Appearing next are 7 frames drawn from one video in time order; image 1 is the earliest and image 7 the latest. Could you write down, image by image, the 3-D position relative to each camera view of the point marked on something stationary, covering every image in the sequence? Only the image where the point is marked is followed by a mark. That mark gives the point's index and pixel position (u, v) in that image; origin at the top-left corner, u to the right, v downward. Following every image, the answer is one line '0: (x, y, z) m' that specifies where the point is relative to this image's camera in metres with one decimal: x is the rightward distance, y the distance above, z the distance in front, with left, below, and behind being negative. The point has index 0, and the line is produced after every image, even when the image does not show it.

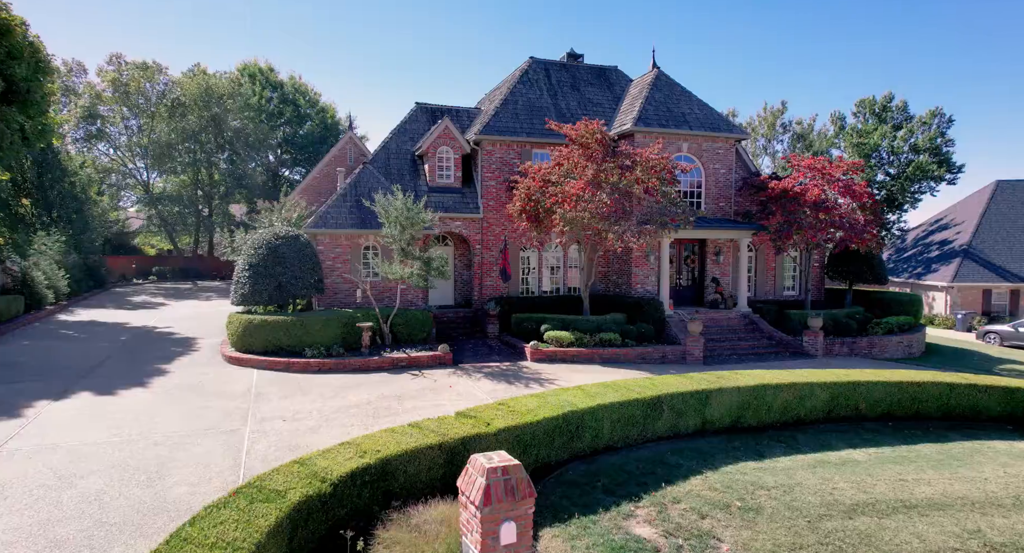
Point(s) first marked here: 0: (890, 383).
0: (+7.0, -2.0, +10.2) m
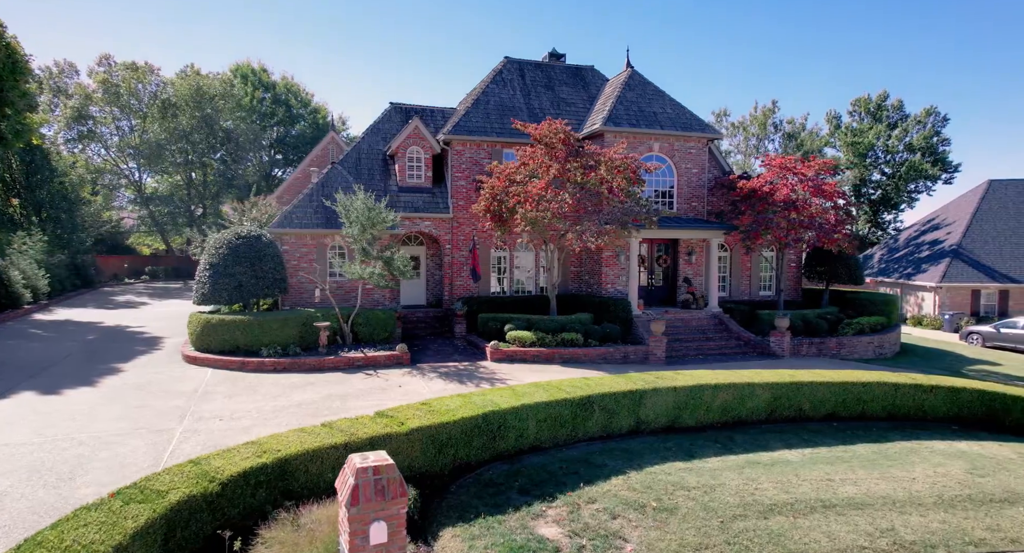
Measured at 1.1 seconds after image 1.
0: (+6.0, -2.0, +10.2) m
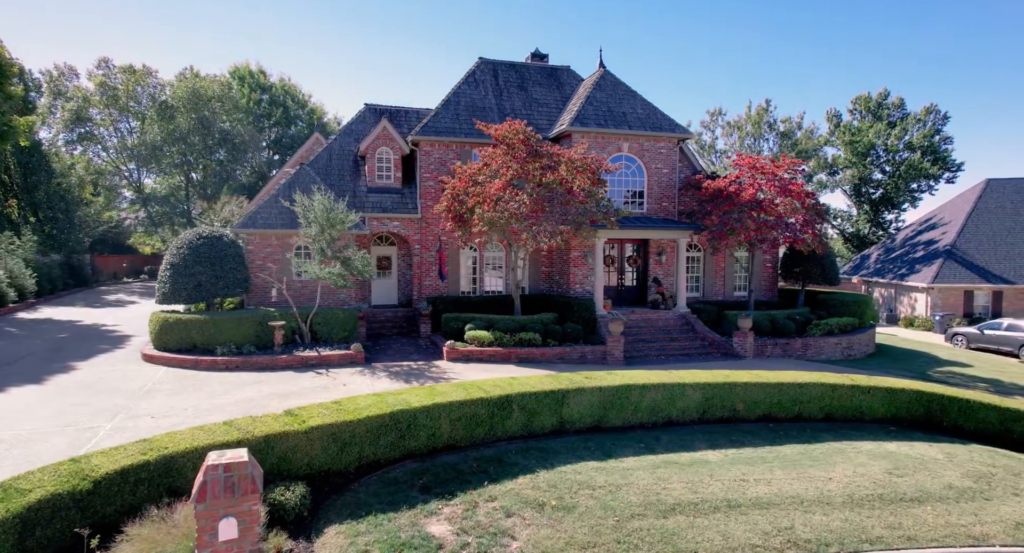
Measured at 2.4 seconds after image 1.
0: (+4.7, -2.0, +10.2) m
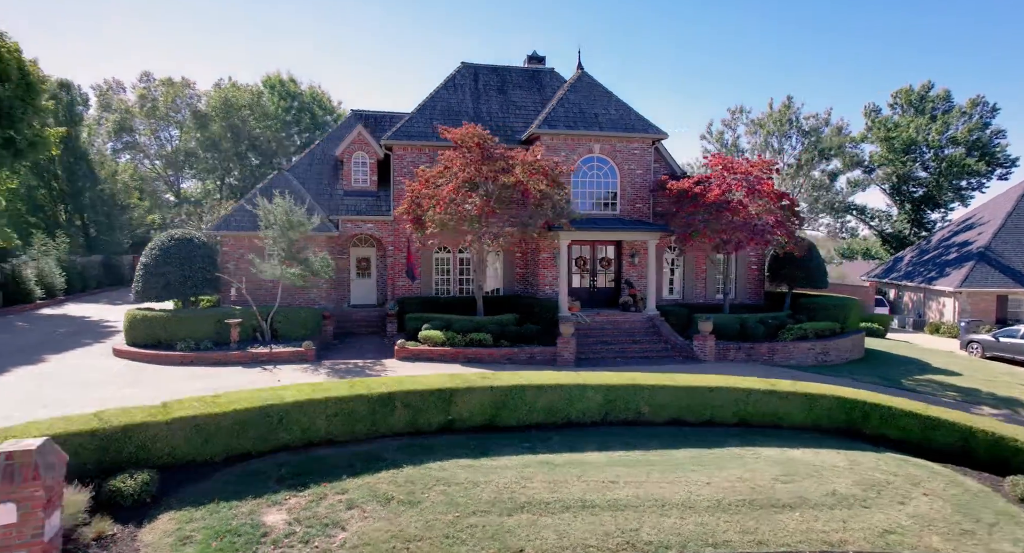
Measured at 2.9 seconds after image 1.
0: (+3.0, -2.0, +10.0) m
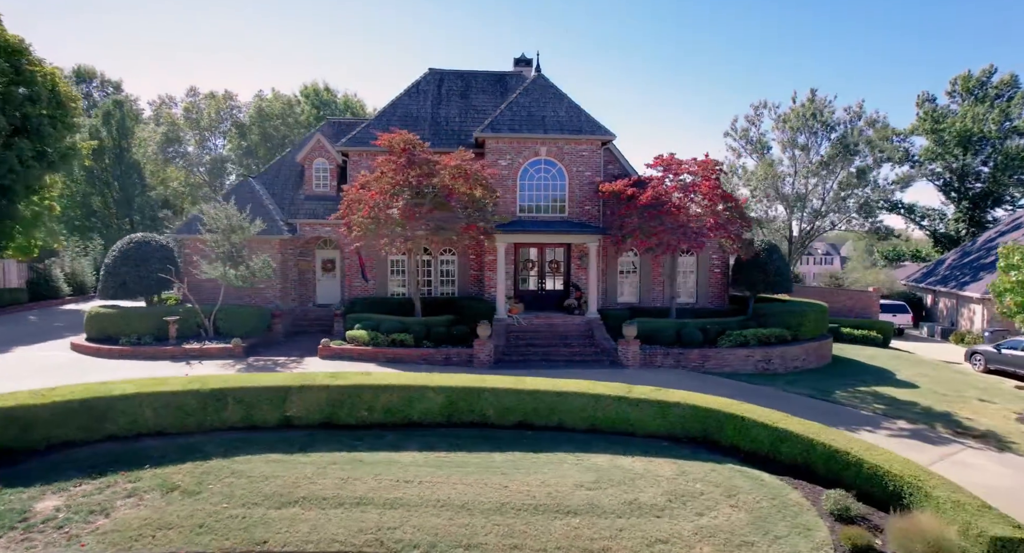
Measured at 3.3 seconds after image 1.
0: (+0.2, -2.1, +10.0) m
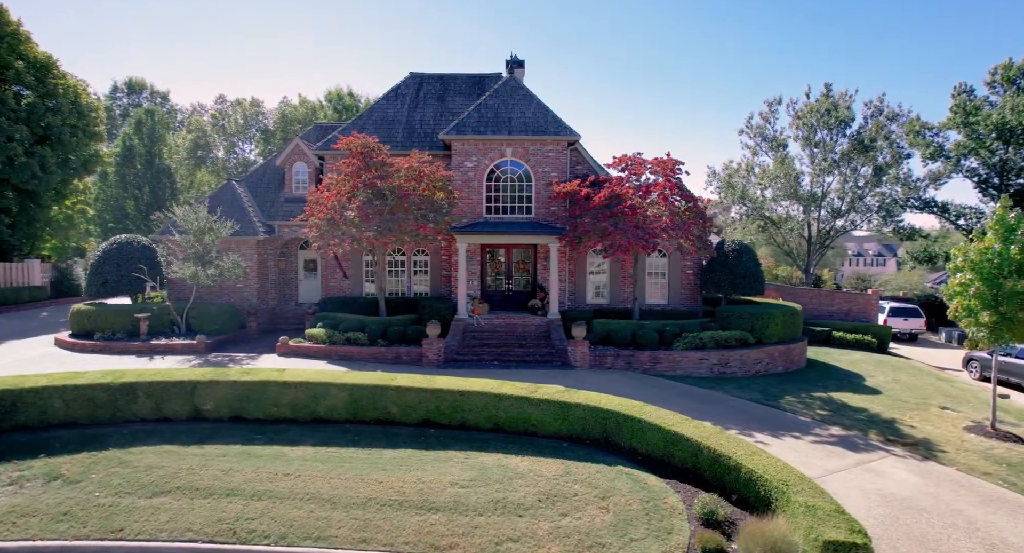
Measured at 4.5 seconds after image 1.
0: (-1.6, -2.1, +10.2) m
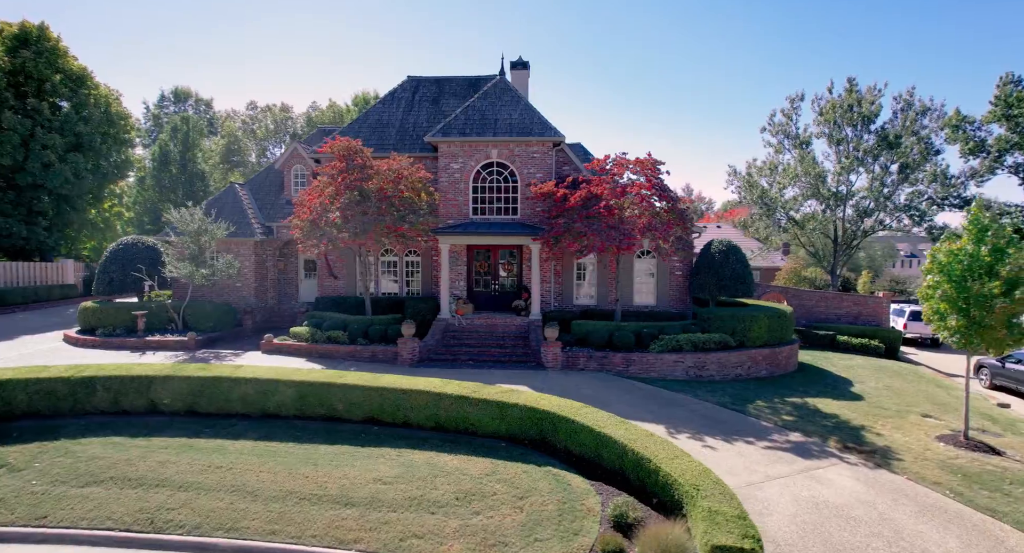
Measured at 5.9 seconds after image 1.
0: (-2.7, -2.1, +10.4) m
